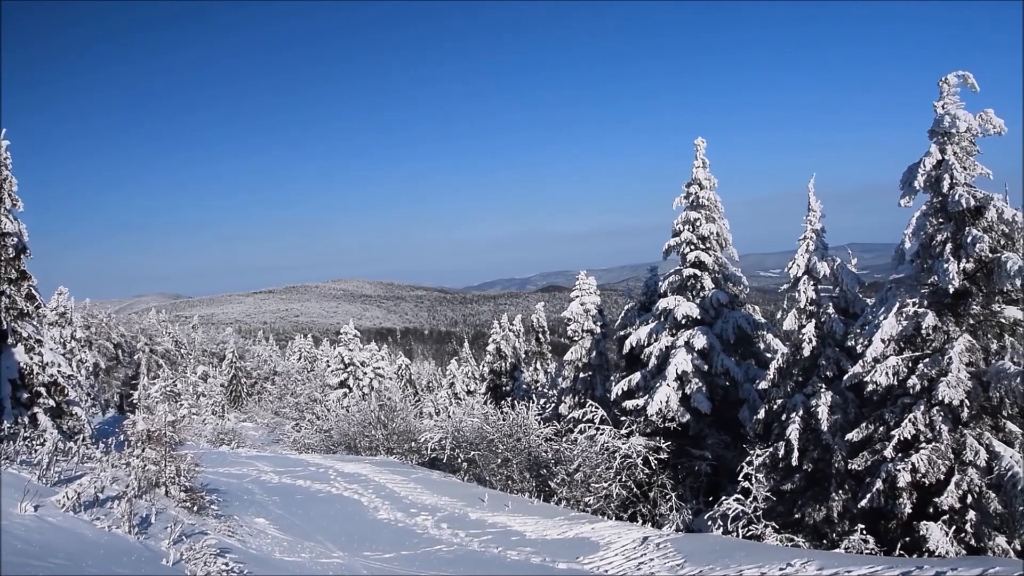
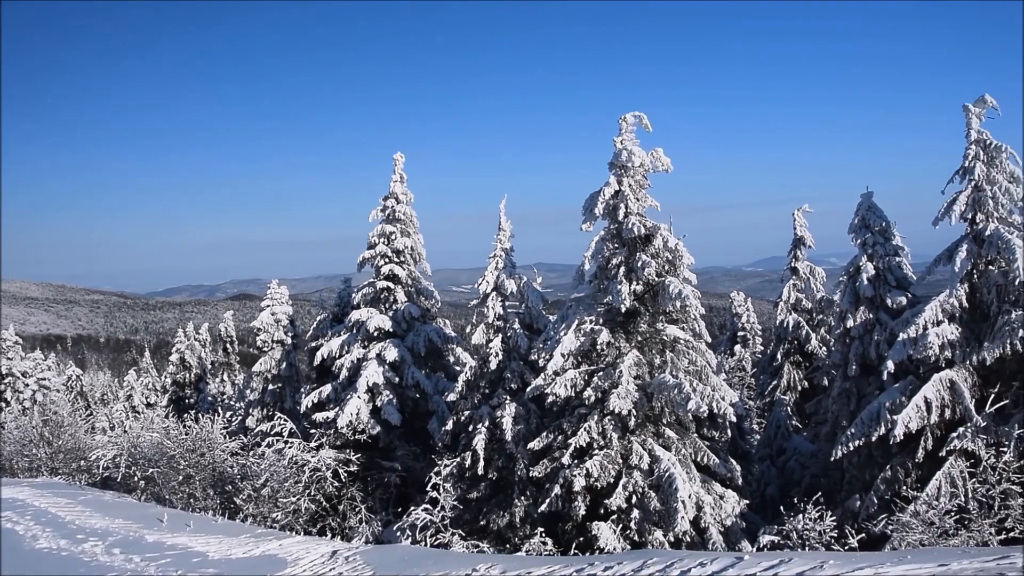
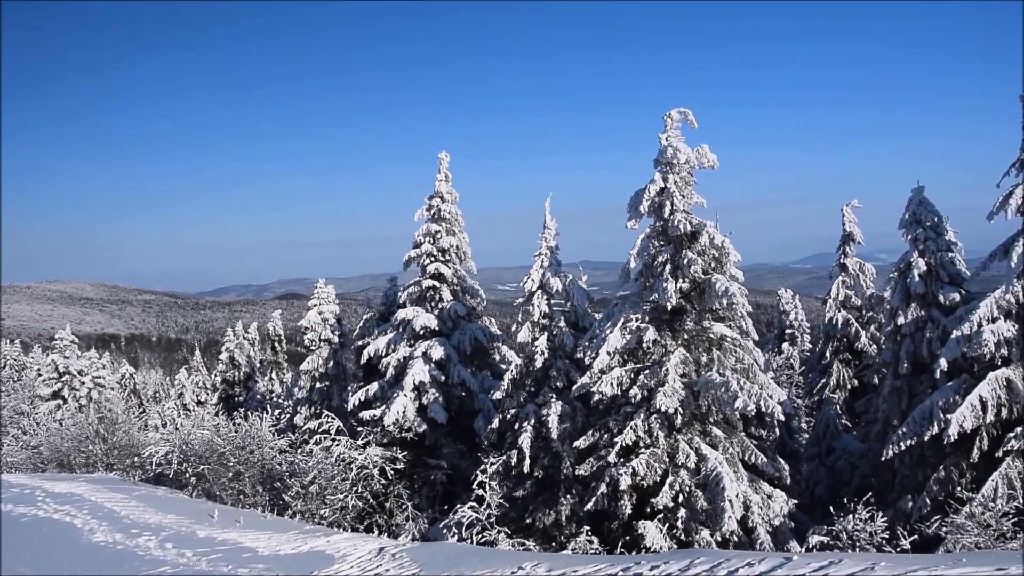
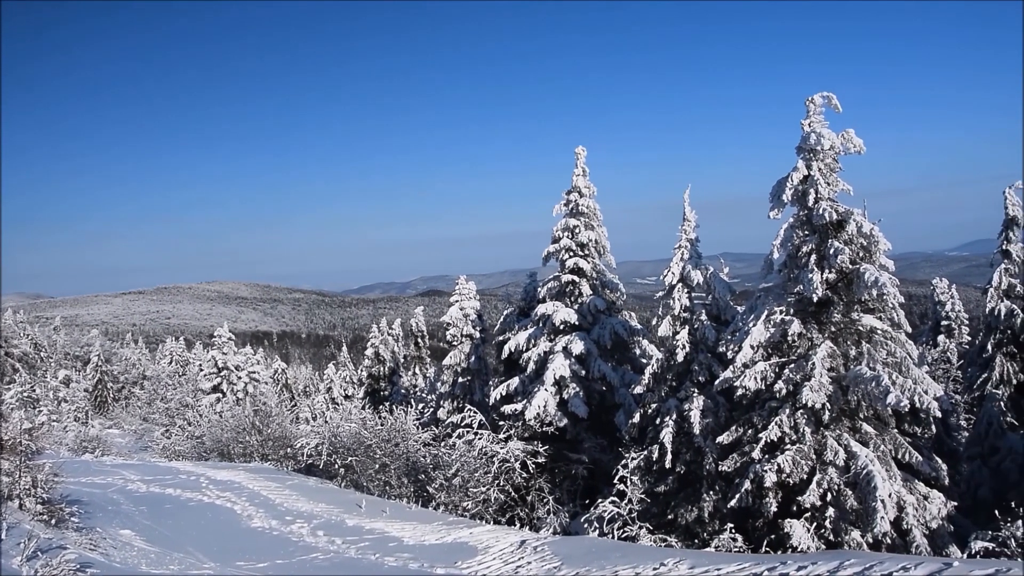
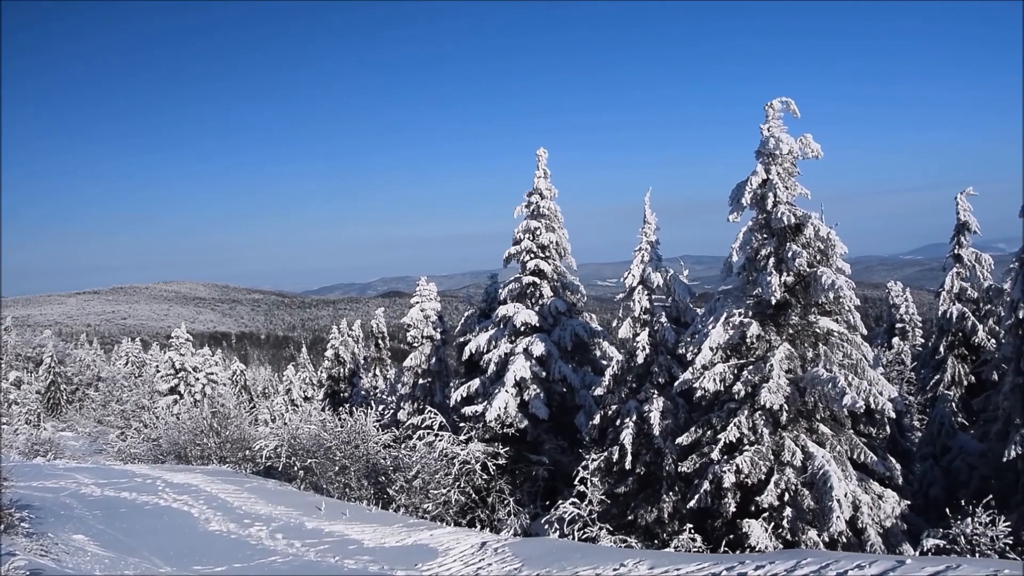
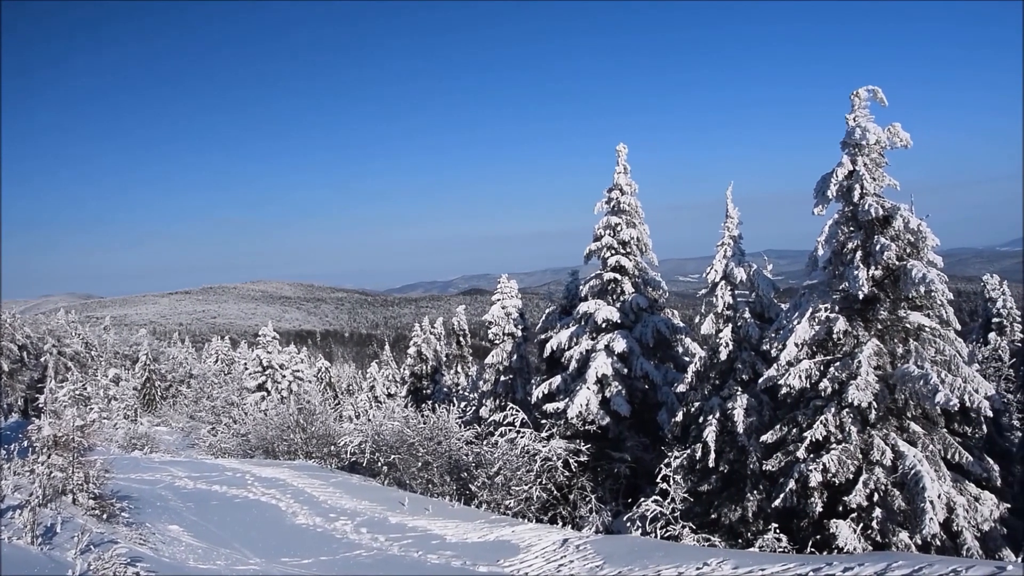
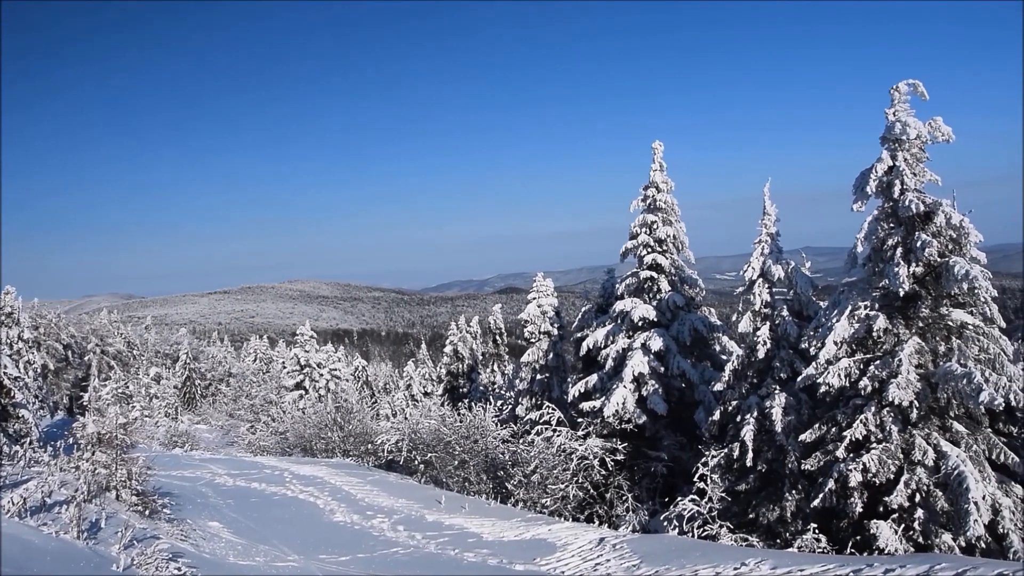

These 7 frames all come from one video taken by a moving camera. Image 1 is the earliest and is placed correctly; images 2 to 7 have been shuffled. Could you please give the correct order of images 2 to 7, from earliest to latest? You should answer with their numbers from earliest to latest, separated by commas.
7, 6, 4, 5, 3, 2
